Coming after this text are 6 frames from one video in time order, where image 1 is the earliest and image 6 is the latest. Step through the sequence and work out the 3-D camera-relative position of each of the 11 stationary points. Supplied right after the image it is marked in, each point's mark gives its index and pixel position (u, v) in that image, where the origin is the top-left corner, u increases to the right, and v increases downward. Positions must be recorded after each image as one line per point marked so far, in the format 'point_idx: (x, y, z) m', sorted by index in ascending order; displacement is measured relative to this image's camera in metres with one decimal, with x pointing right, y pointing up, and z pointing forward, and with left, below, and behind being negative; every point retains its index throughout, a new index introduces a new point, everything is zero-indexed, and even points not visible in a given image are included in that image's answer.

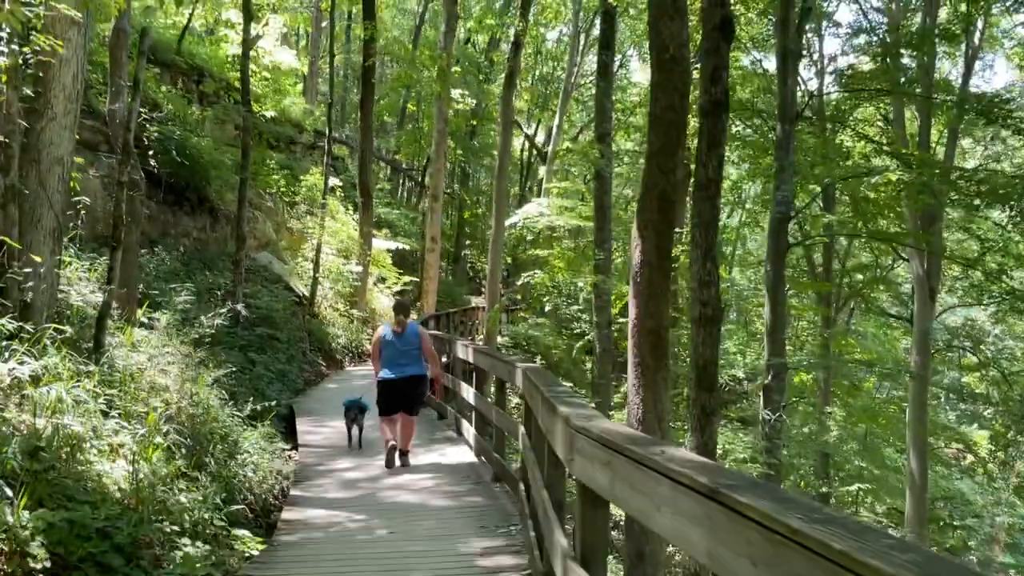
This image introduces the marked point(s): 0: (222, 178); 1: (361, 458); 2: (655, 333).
0: (-4.5, +1.7, +12.8) m
1: (-1.1, -1.3, +6.2) m
2: (+0.9, -0.3, +5.3) m
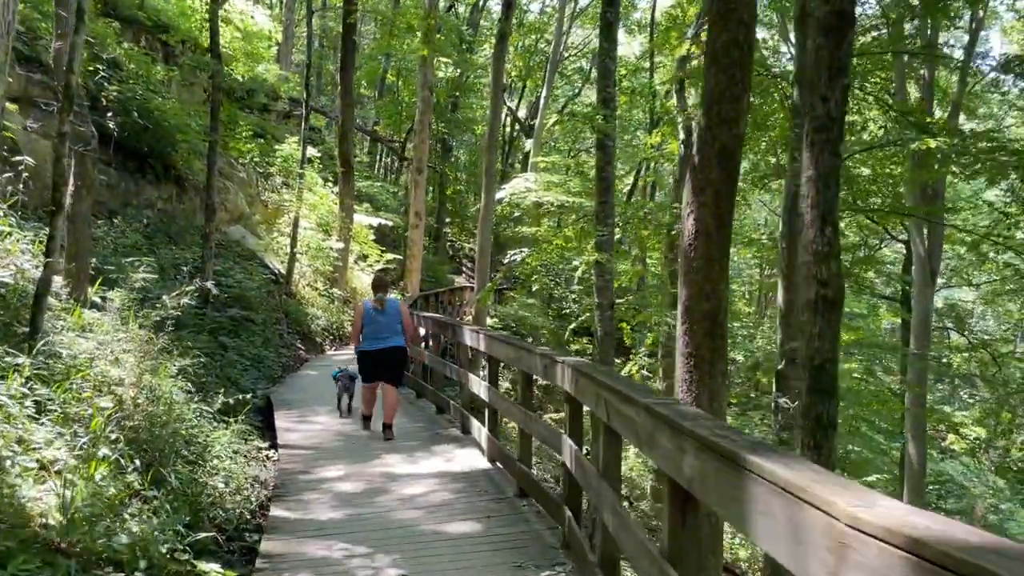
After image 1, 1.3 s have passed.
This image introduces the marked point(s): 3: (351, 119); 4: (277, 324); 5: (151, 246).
0: (-4.6, +2.1, +11.7) m
1: (-1.0, -1.1, +5.3) m
2: (+1.1, -0.2, +4.4) m
3: (-2.9, +3.0, +14.7) m
4: (-3.1, -0.5, +10.7) m
5: (-4.2, +0.5, +9.5) m
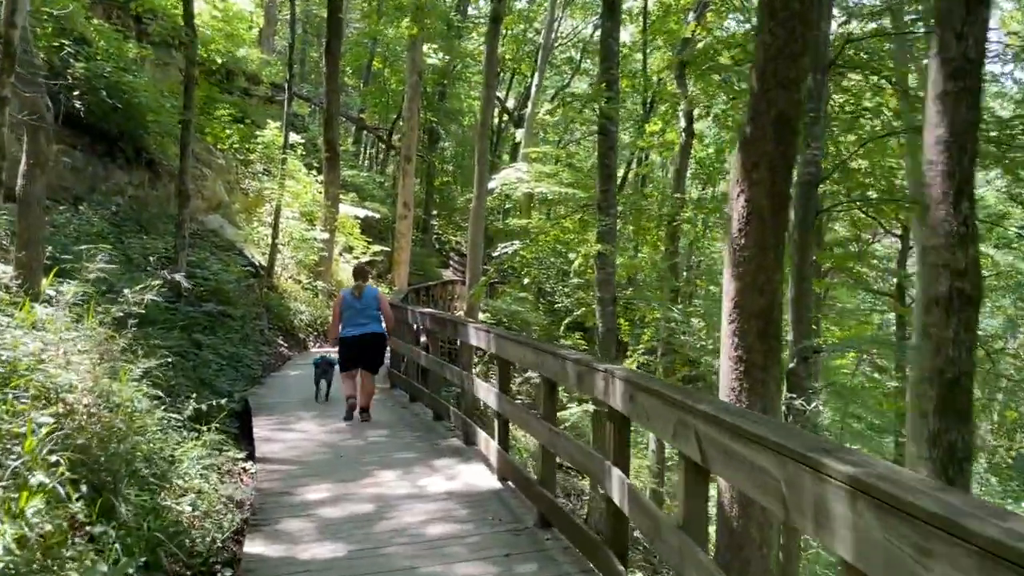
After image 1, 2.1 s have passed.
0: (-4.6, +2.1, +10.9) m
1: (-0.9, -1.1, +4.6) m
2: (+1.2, -0.1, +3.7) m
3: (-3.0, +3.1, +14.0) m
4: (-3.1, -0.4, +10.0) m
5: (-4.2, +0.6, +8.8) m
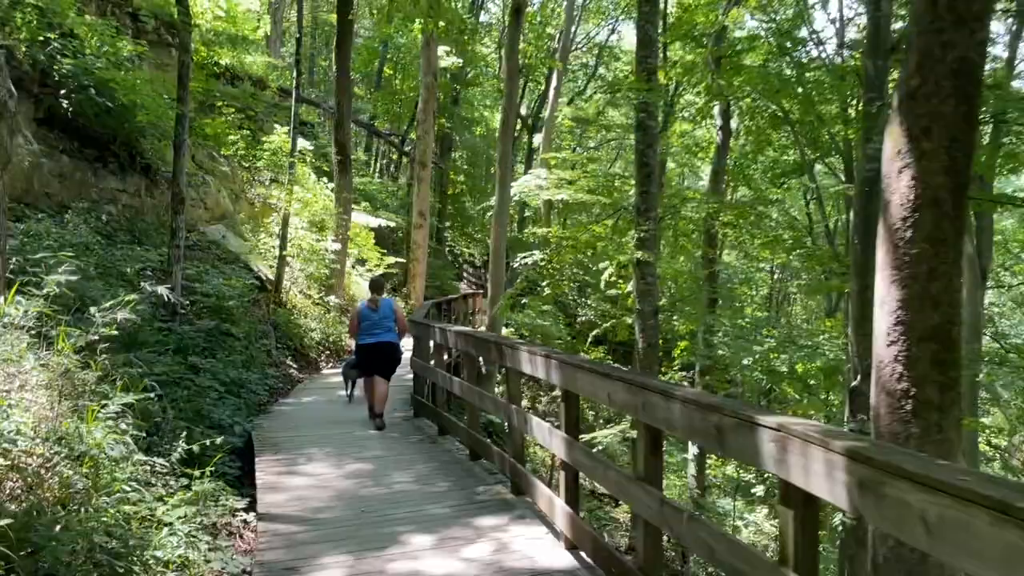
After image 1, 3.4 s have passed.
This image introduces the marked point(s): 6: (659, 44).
0: (-4.3, +1.9, +10.0) m
1: (-0.6, -1.1, +3.6) m
2: (+1.4, -0.2, +2.8) m
3: (-2.6, +2.9, +13.1) m
4: (-2.7, -0.6, +9.1) m
5: (-3.9, +0.4, +7.9) m
6: (+1.7, +2.8, +9.6) m
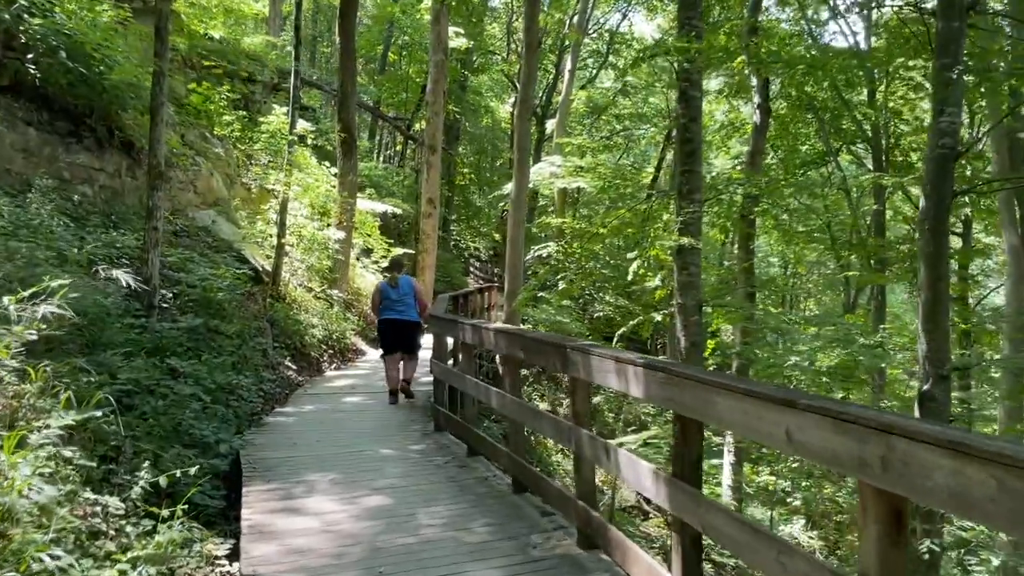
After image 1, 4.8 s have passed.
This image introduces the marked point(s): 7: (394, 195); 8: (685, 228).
0: (-4.0, +2.0, +8.9) m
1: (-0.4, -1.1, +2.5) m
2: (+1.7, -0.1, +1.7) m
3: (-2.3, +3.0, +12.0) m
4: (-2.5, -0.5, +8.0) m
5: (-3.6, +0.5, +6.8) m
6: (+2.0, +2.9, +8.5) m
7: (-2.5, +2.0, +17.7) m
8: (+1.8, +0.6, +8.7) m
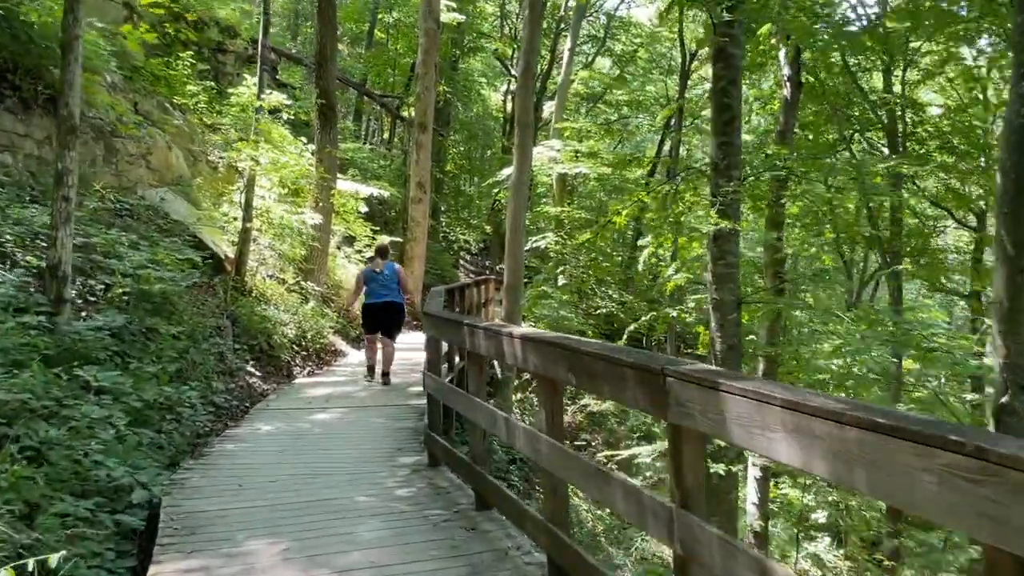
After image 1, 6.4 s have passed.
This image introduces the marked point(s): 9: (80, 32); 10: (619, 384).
0: (-3.9, +2.1, +7.5) m
1: (-0.2, -1.0, +1.2) m
2: (+1.9, -0.1, +0.4) m
3: (-2.3, +3.1, +10.6) m
4: (-2.4, -0.4, +6.6) m
5: (-3.5, +0.6, +5.4) m
6: (+2.0, +3.0, +7.2) m
7: (-2.6, +2.1, +16.3) m
8: (+1.9, +0.7, +7.4) m
9: (-2.5, +1.5, +4.8) m
10: (+0.3, -0.2, +2.1) m
